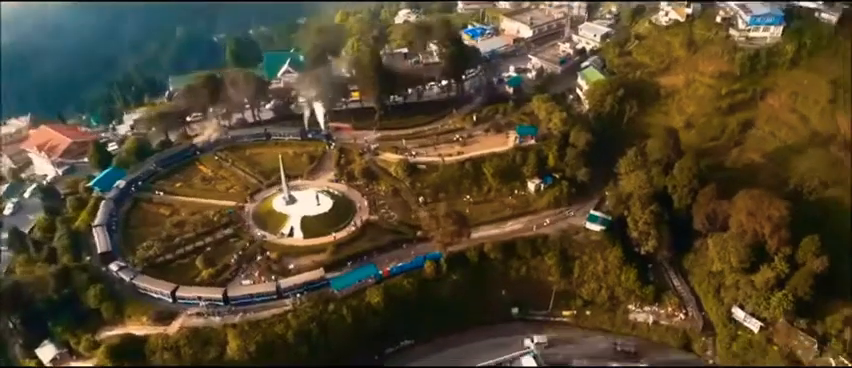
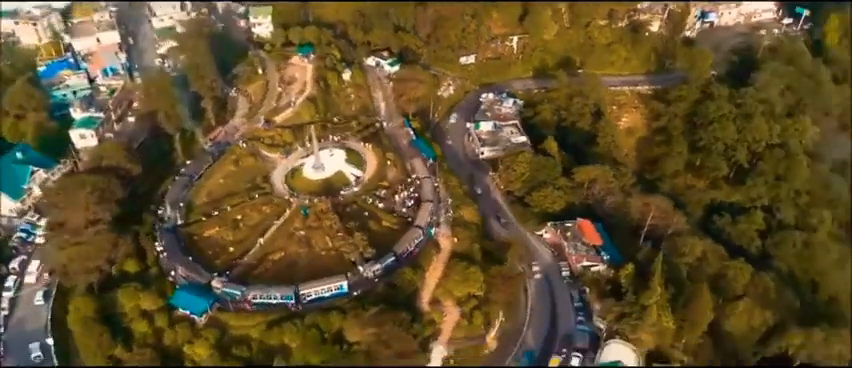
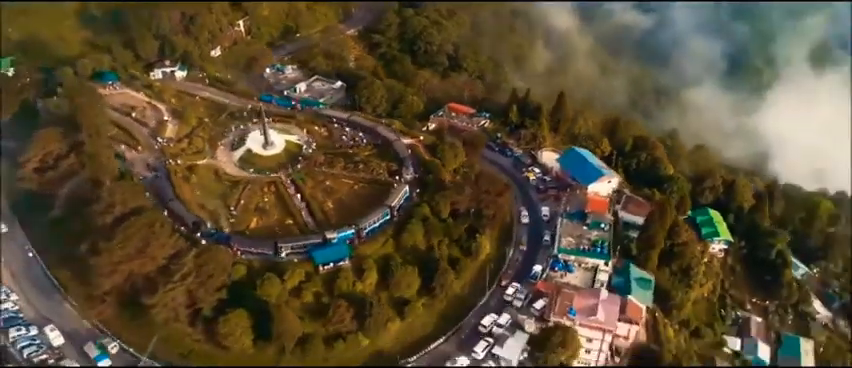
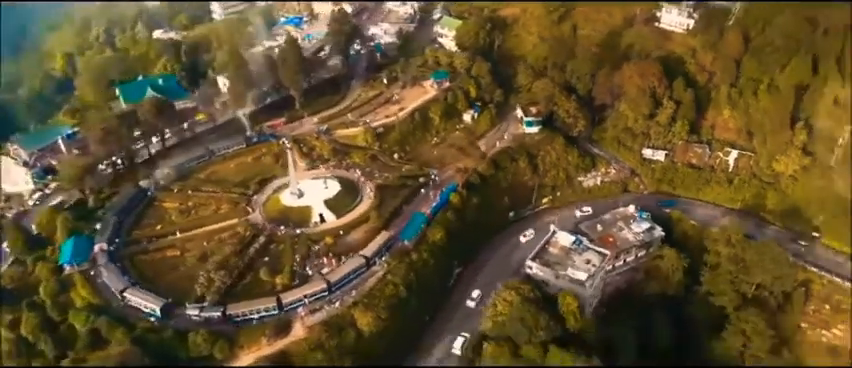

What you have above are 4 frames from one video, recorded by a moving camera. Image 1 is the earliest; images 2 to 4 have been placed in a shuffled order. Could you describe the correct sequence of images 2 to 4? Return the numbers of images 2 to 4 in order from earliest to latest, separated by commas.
4, 2, 3
